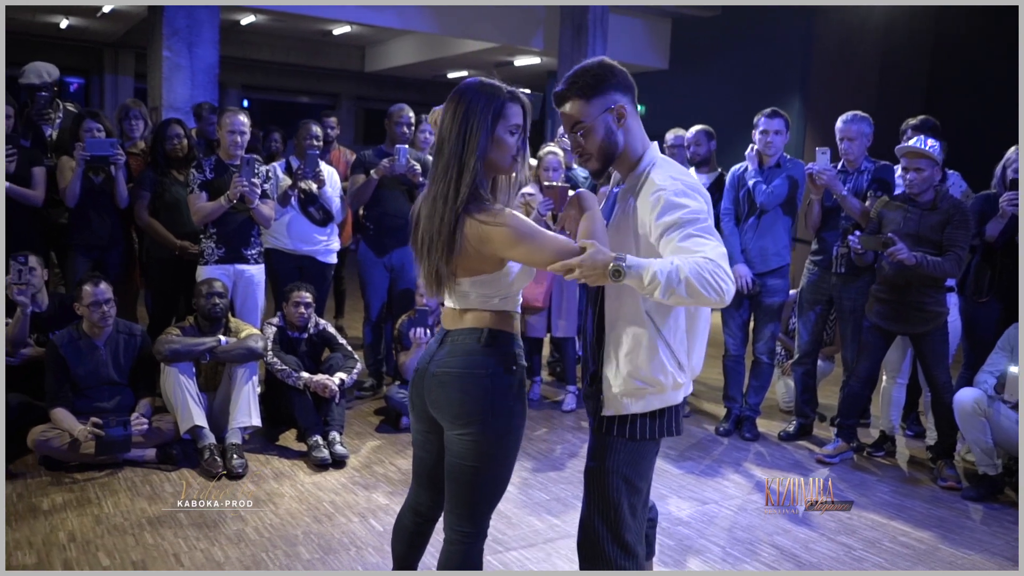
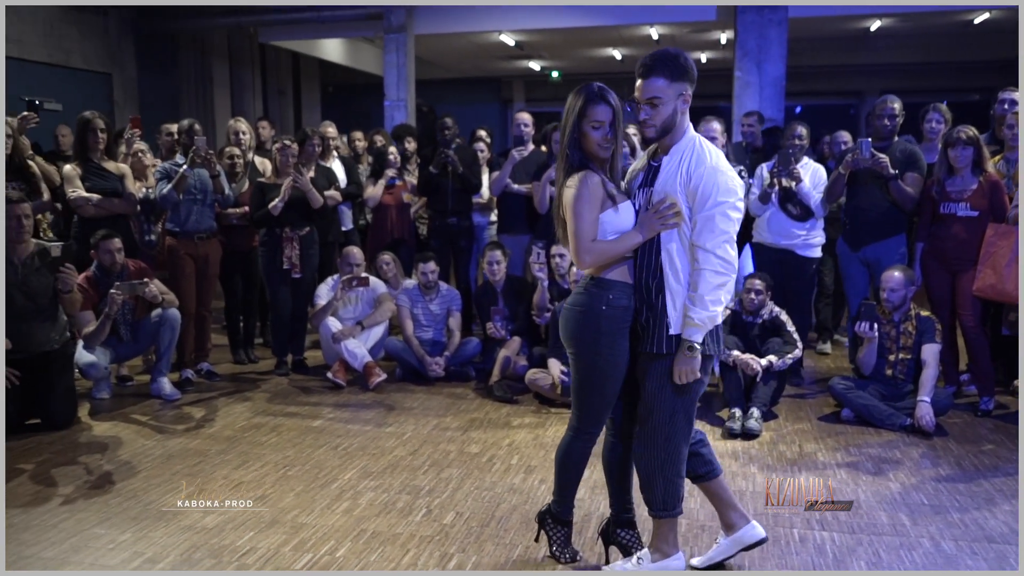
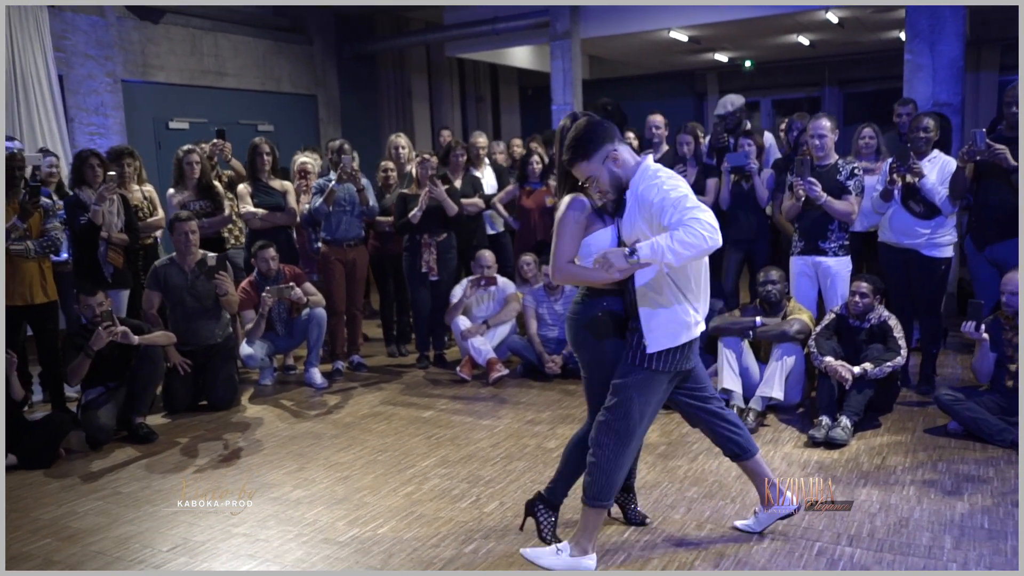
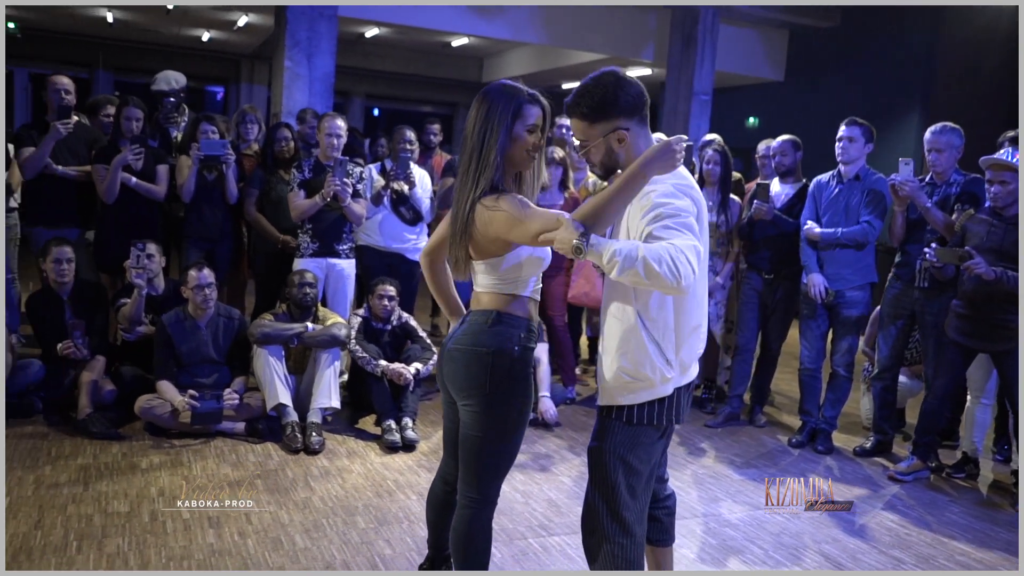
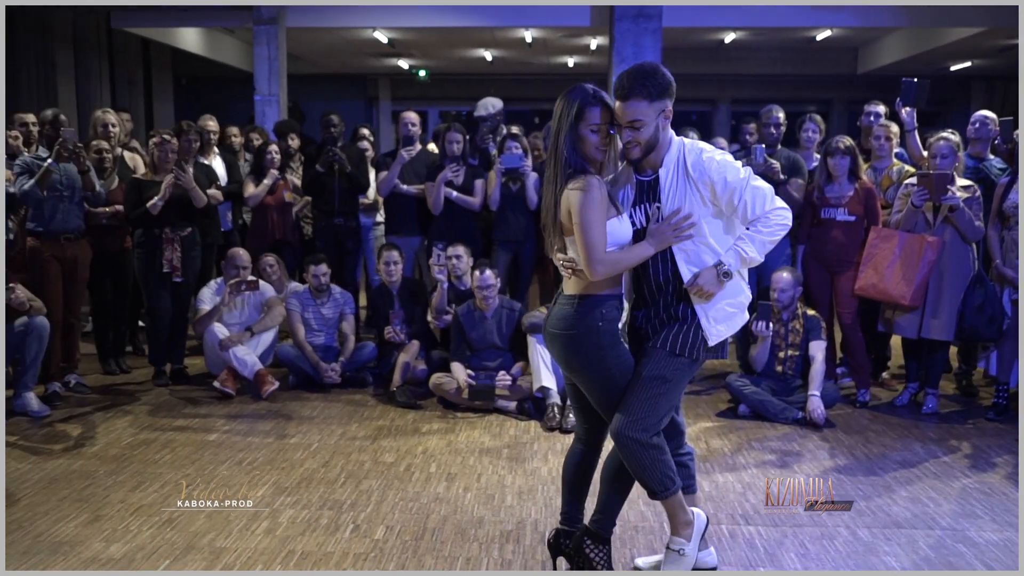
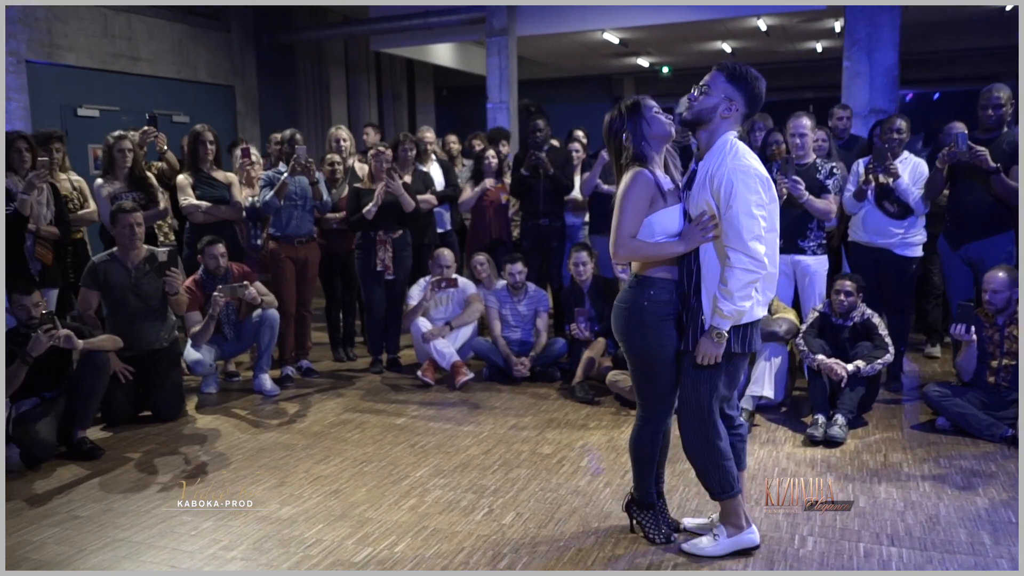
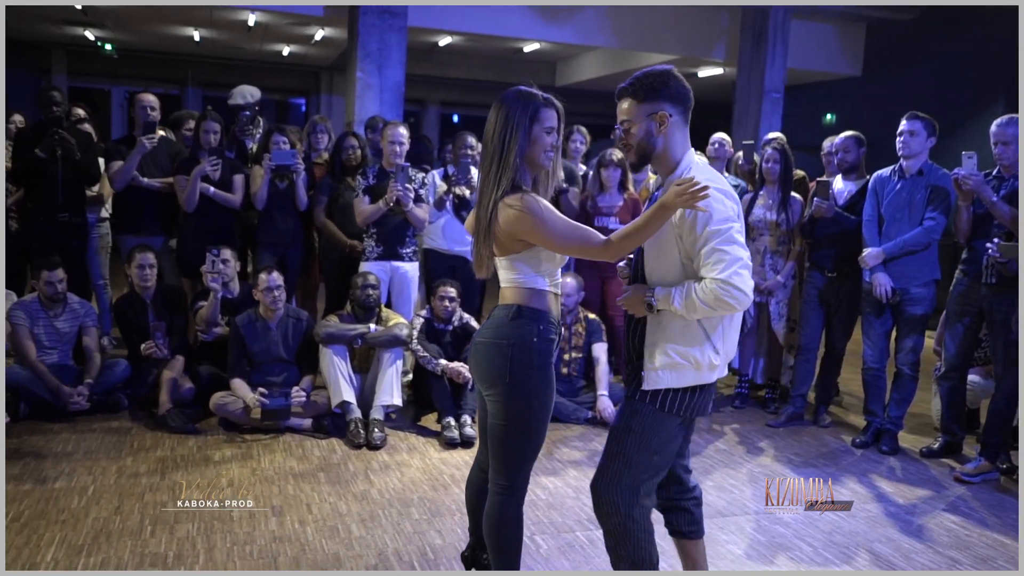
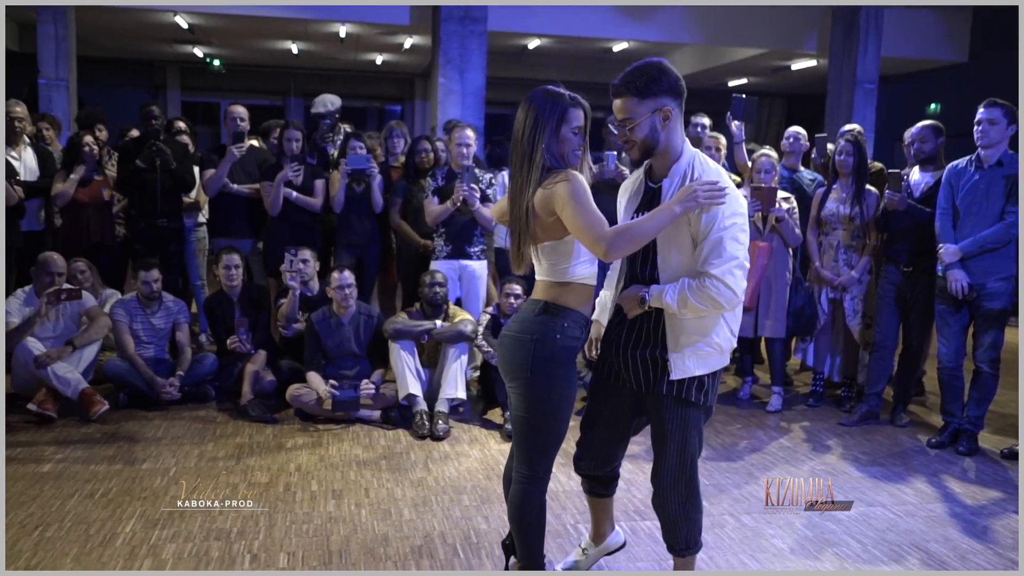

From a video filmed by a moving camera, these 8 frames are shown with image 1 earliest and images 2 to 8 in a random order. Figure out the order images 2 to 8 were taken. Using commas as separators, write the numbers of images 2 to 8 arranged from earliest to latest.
4, 7, 8, 5, 2, 6, 3
